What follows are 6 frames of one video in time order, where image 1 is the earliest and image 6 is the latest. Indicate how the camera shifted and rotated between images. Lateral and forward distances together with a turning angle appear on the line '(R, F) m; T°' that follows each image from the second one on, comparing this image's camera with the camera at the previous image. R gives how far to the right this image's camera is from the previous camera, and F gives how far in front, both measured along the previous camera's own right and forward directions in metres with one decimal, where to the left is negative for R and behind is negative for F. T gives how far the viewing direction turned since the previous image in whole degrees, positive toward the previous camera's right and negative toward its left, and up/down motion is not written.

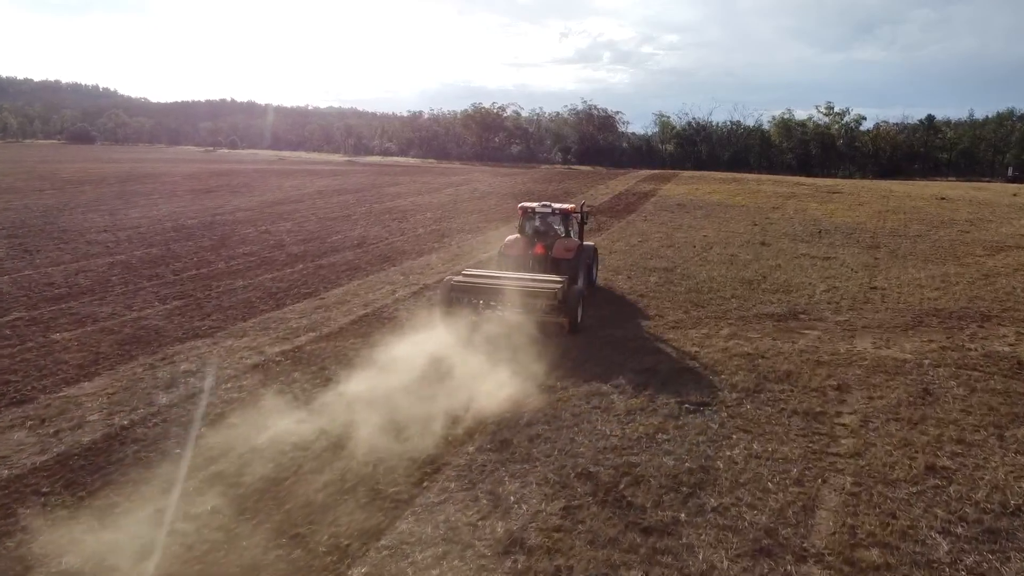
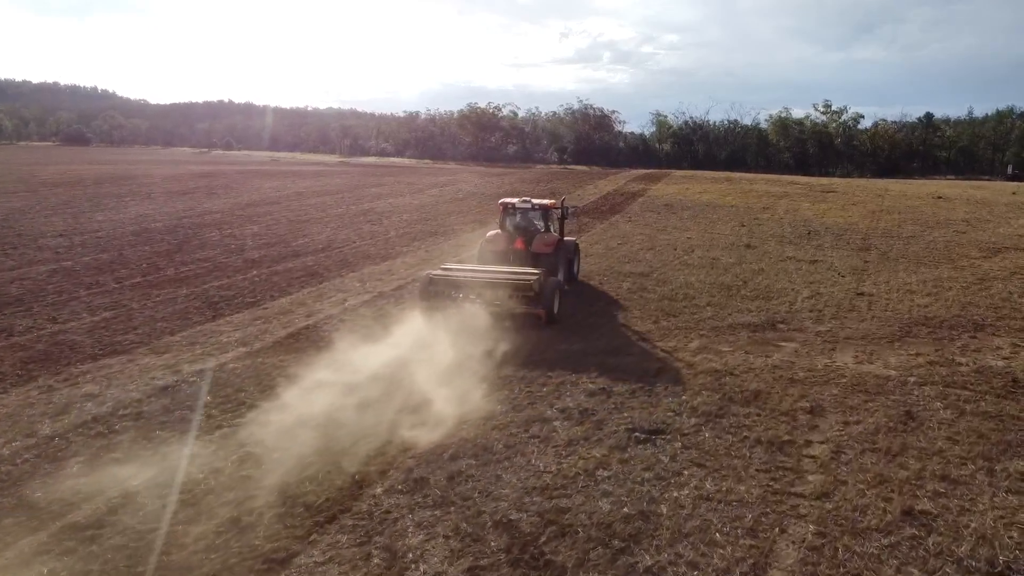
(+0.5, +0.8) m; 0°
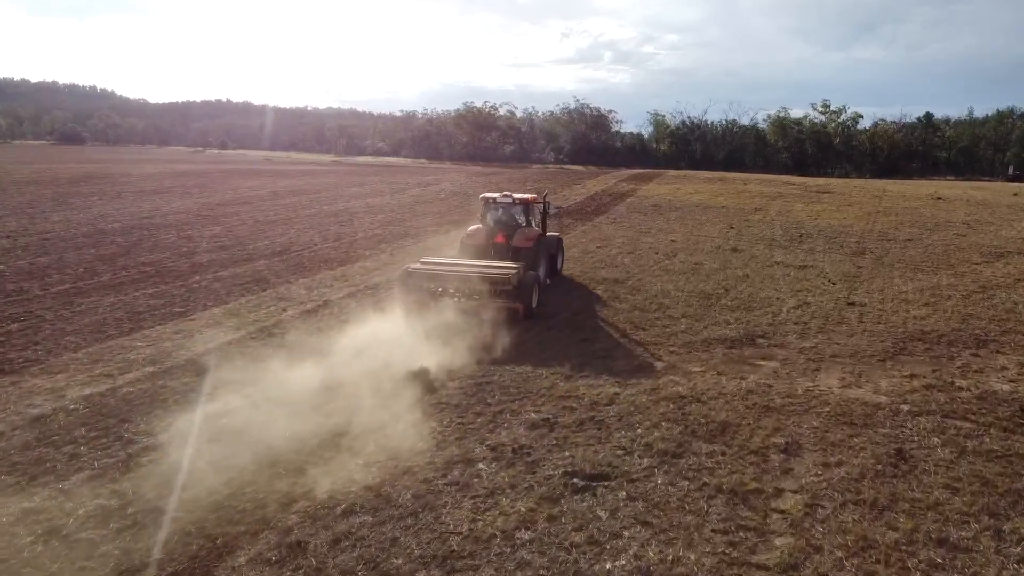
(+0.5, +1.0) m; 0°
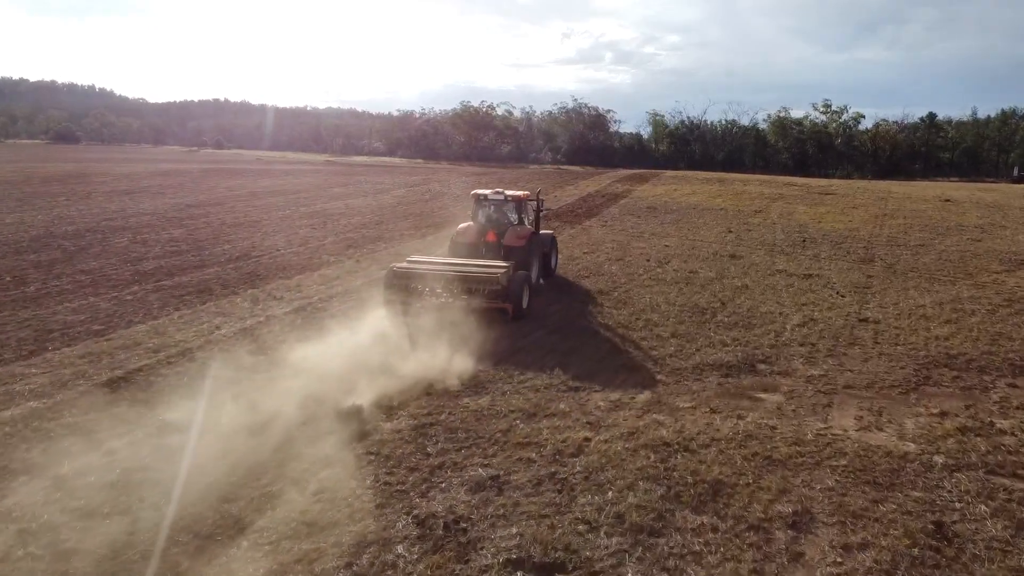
(+0.3, +1.2) m; 0°
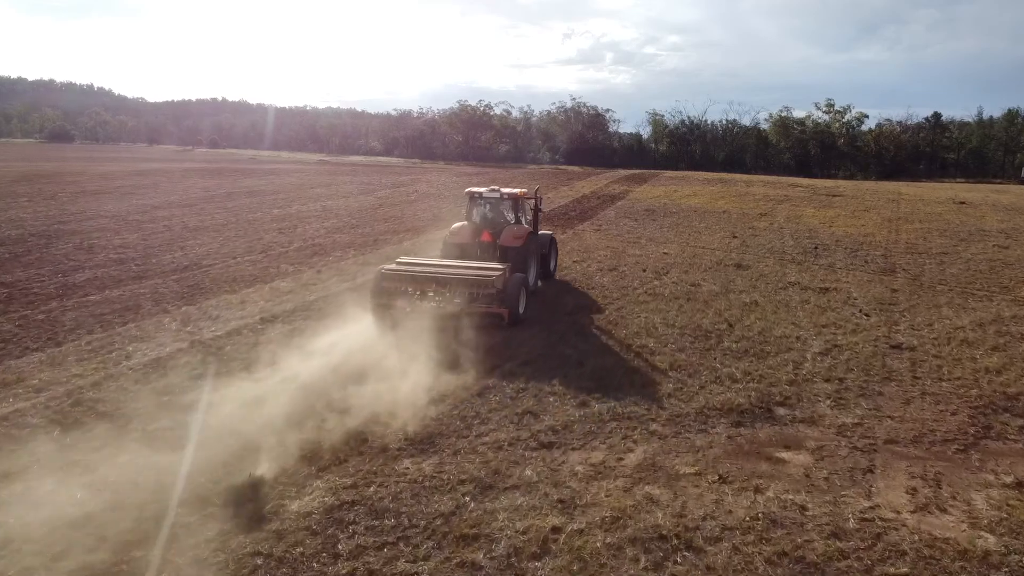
(+0.3, +1.4) m; 0°
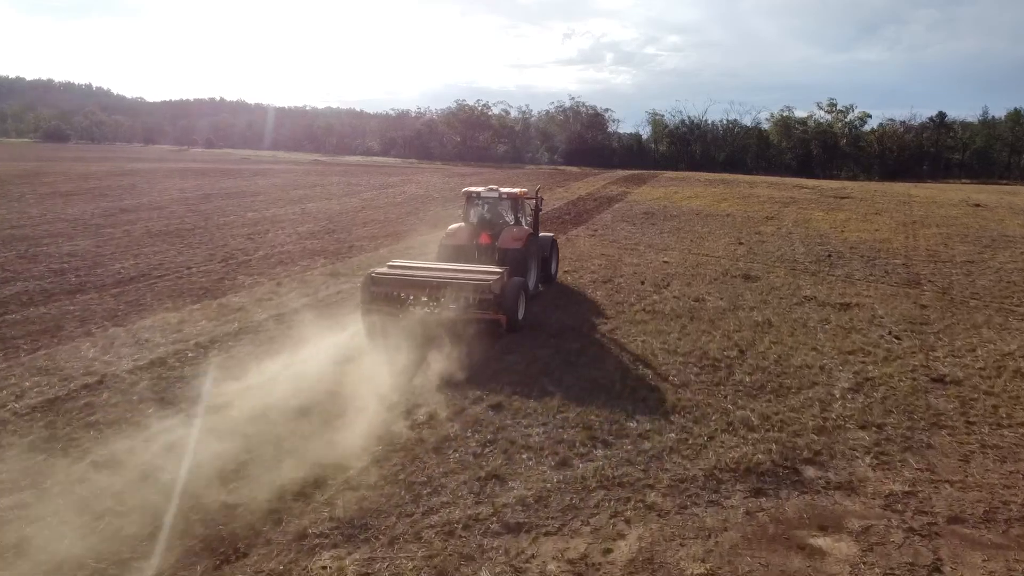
(+0.2, +1.2) m; 0°
